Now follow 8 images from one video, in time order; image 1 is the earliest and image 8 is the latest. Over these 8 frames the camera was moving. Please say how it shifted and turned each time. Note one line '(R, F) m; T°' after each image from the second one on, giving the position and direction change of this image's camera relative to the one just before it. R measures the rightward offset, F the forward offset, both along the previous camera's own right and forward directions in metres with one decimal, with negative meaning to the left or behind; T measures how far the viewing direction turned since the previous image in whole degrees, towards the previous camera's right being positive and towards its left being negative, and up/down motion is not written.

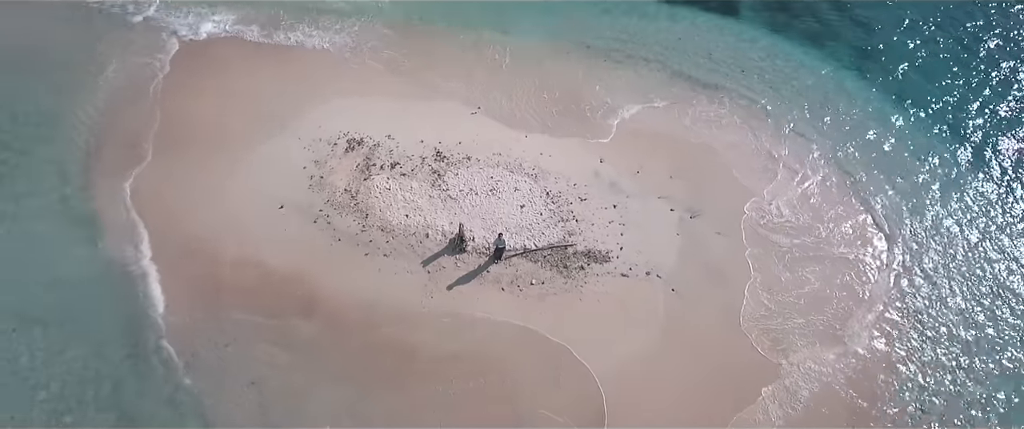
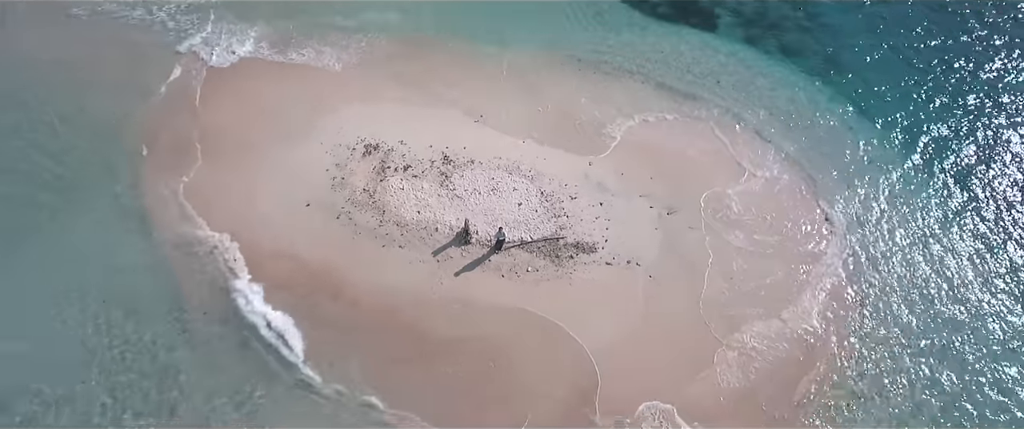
(+0.1, -2.7) m; 0°
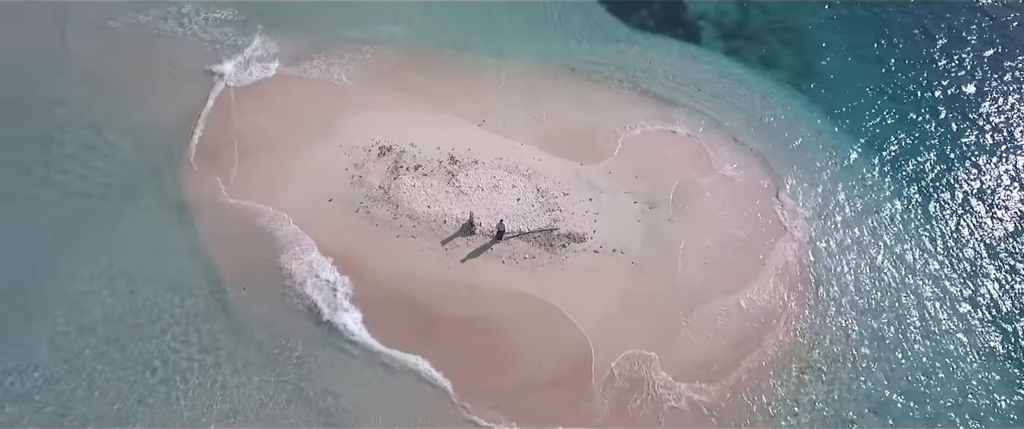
(0.0, -2.8) m; 0°
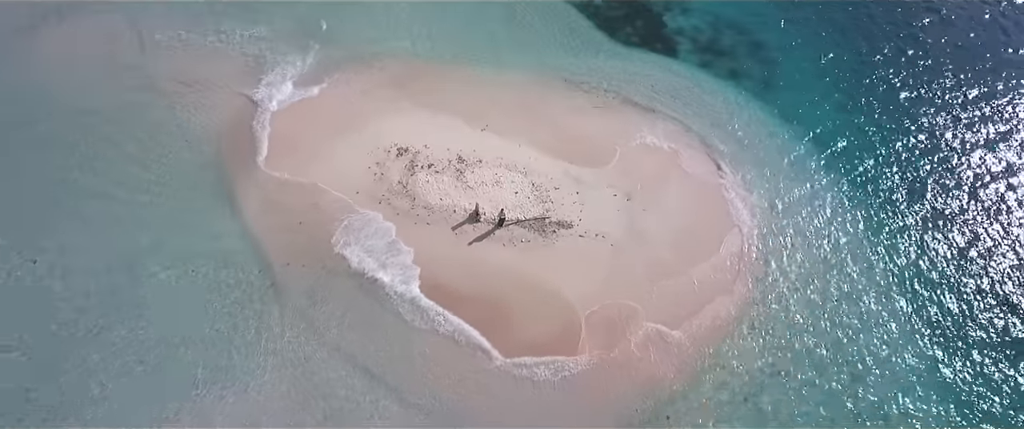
(0.0, -4.6) m; 0°
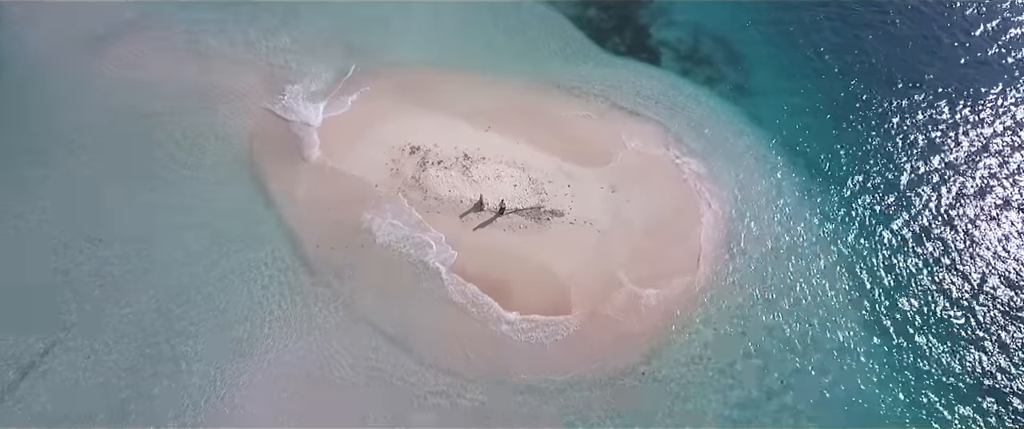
(0.0, -4.2) m; 0°
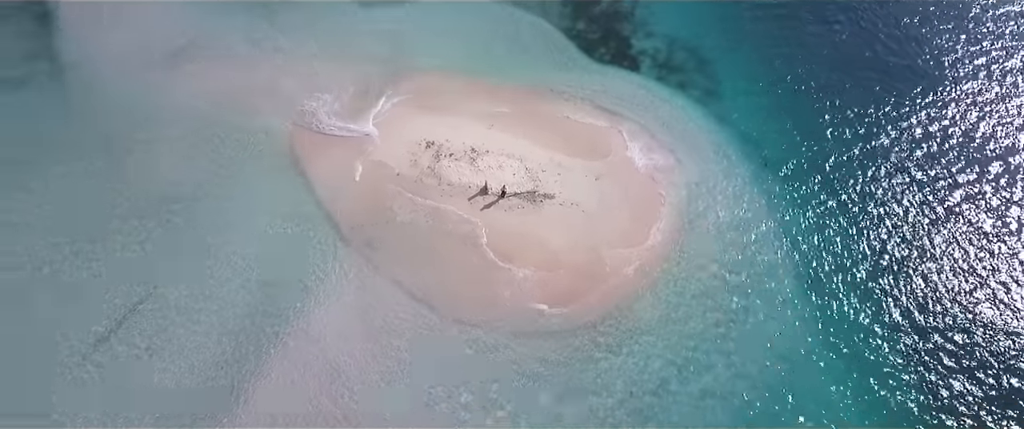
(0.0, -6.7) m; 0°
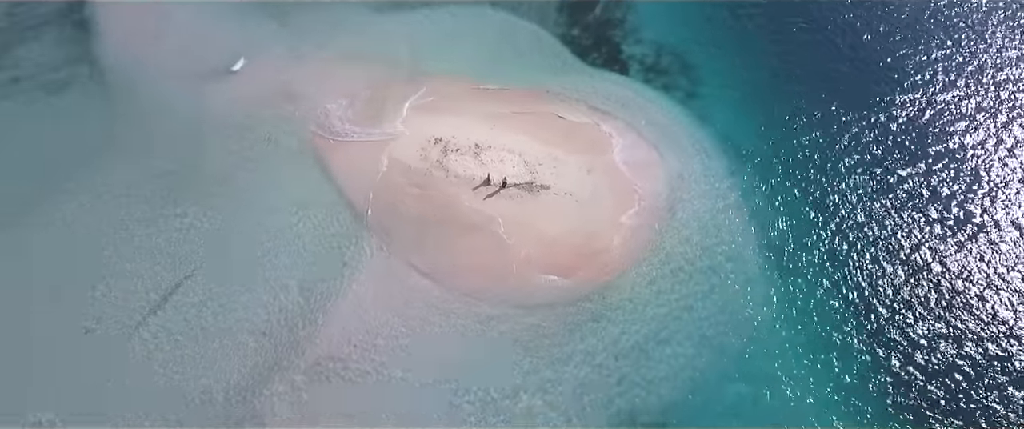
(+0.1, -4.7) m; 0°
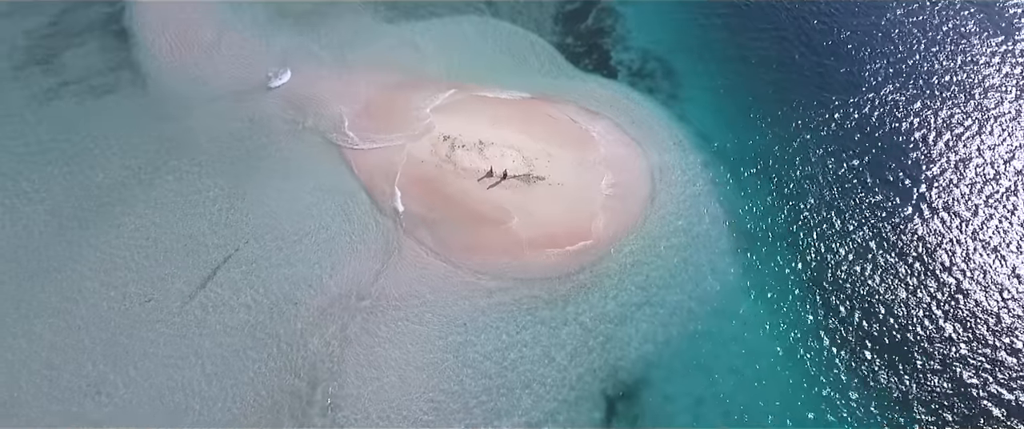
(+0.2, -6.1) m; 0°
